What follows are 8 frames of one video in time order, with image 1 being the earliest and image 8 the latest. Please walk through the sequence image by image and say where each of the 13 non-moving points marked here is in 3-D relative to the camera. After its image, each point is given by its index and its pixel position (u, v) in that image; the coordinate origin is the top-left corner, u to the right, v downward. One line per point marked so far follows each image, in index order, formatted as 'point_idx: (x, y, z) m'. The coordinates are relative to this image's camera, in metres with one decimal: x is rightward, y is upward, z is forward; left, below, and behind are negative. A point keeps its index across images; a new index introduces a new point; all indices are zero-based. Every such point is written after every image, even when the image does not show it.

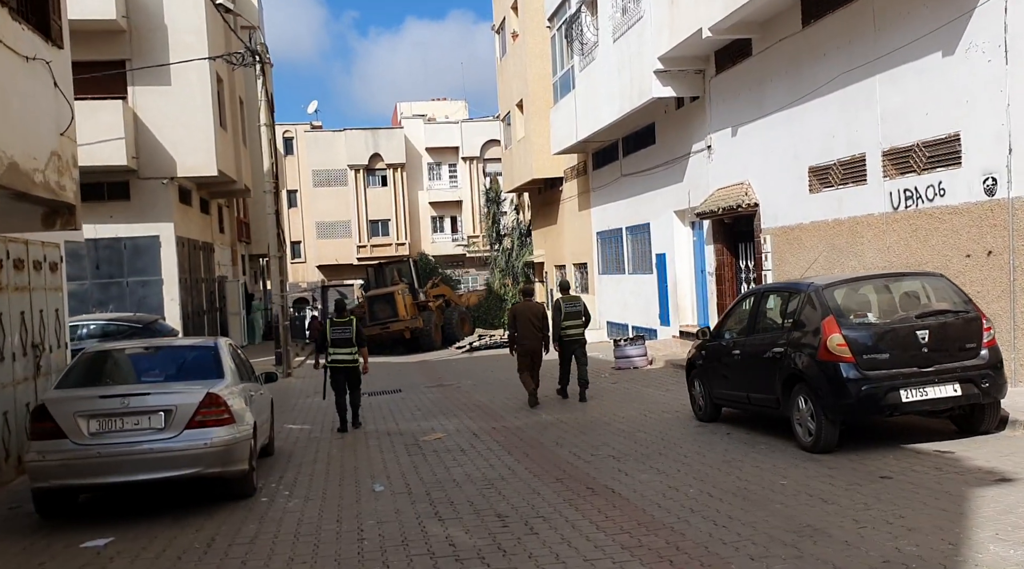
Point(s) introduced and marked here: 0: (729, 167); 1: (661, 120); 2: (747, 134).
0: (+3.9, +2.1, +17.0) m
1: (+3.2, +3.5, +20.2) m
2: (+4.0, +2.6, +16.1) m
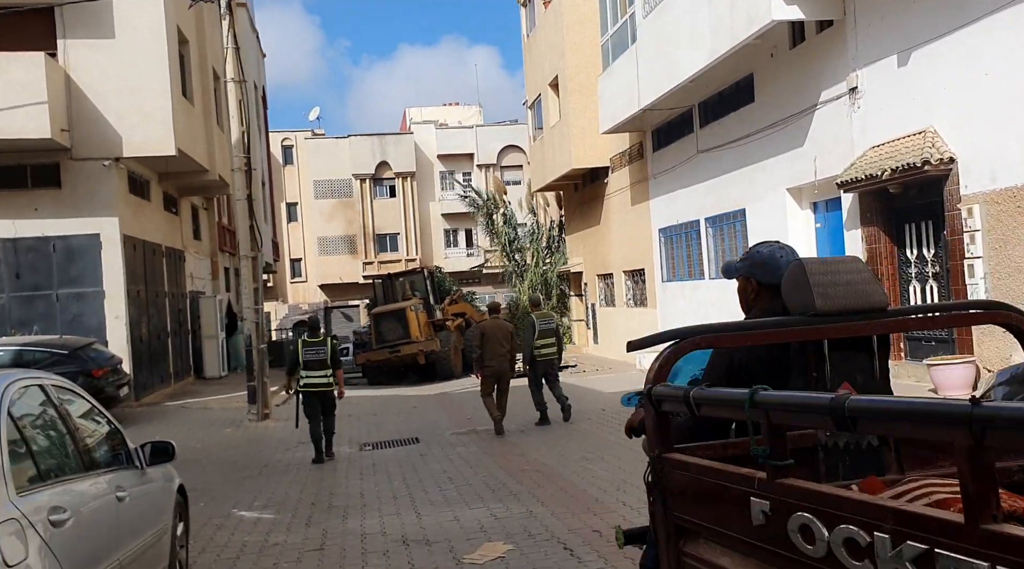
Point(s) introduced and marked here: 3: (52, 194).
0: (+4.7, +2.1, +11.8) m
1: (+4.0, +3.4, +15.1) m
2: (+4.8, +2.6, +11.0) m
3: (-8.0, +1.6, +16.5) m
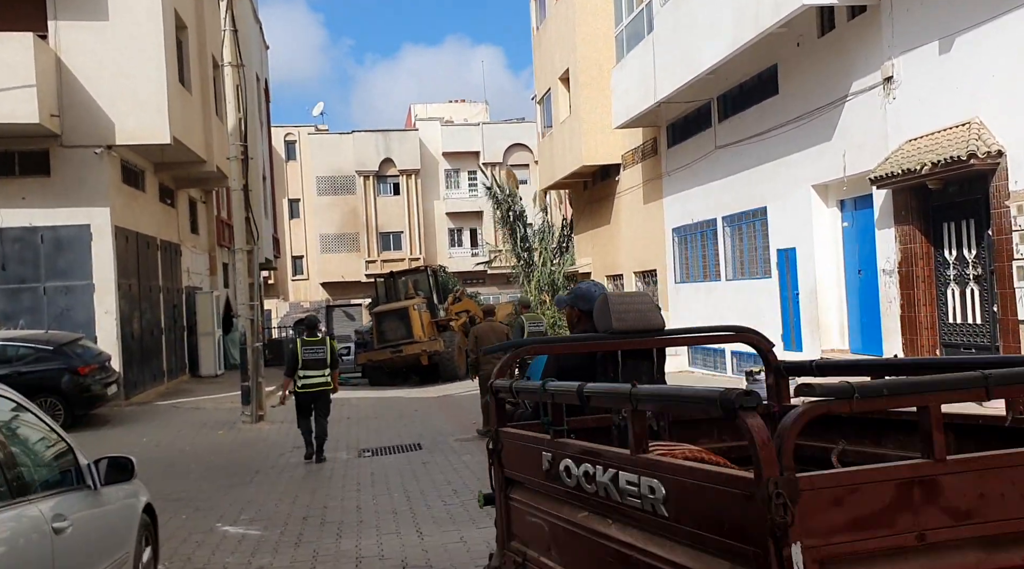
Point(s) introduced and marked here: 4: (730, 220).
0: (+4.9, +2.1, +11.0) m
1: (+4.2, +3.4, +14.3) m
2: (+5.0, +2.6, +10.2) m
3: (-7.9, +1.7, +15.8) m
4: (+3.9, +1.2, +16.9) m
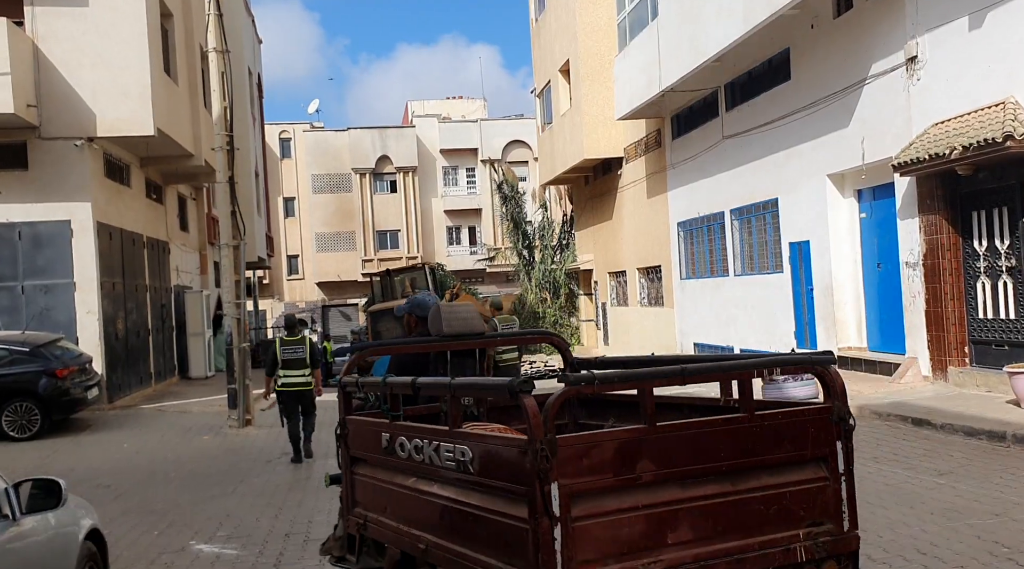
0: (+4.9, +2.2, +10.3) m
1: (+4.2, +3.5, +13.6) m
2: (+5.0, +2.7, +9.5) m
3: (-7.9, +1.7, +15.1) m
4: (+3.9, +1.2, +16.2) m
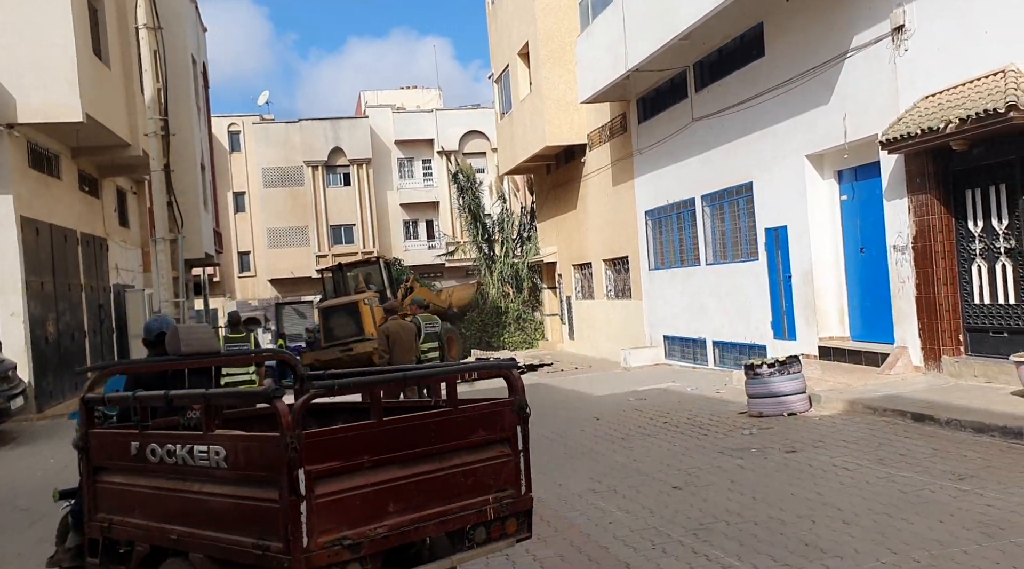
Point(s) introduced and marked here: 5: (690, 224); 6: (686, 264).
0: (+4.5, +2.3, +9.6) m
1: (+3.6, +3.7, +12.9) m
2: (+4.6, +2.8, +8.8) m
3: (-8.5, +1.7, +13.8) m
4: (+3.2, +1.4, +15.4) m
5: (+3.1, +1.1, +16.3) m
6: (+3.1, +0.4, +16.6) m
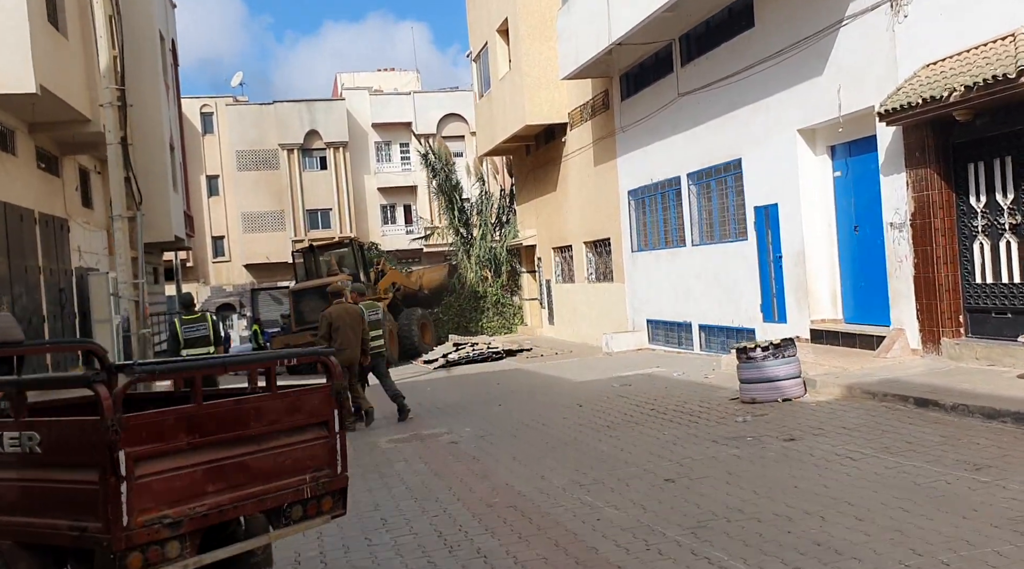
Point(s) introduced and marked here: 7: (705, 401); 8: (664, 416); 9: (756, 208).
0: (+4.3, +2.6, +9.1) m
1: (+3.3, +3.9, +12.3) m
2: (+4.4, +3.0, +8.3) m
3: (-8.8, +2.0, +13.0) m
4: (+2.9, +1.7, +14.9) m
5: (+2.7, +1.4, +15.7) m
6: (+2.7, +0.7, +16.1) m
7: (+2.0, -1.2, +9.9) m
8: (+1.5, -1.3, +9.3) m
9: (+3.4, +1.1, +13.0) m
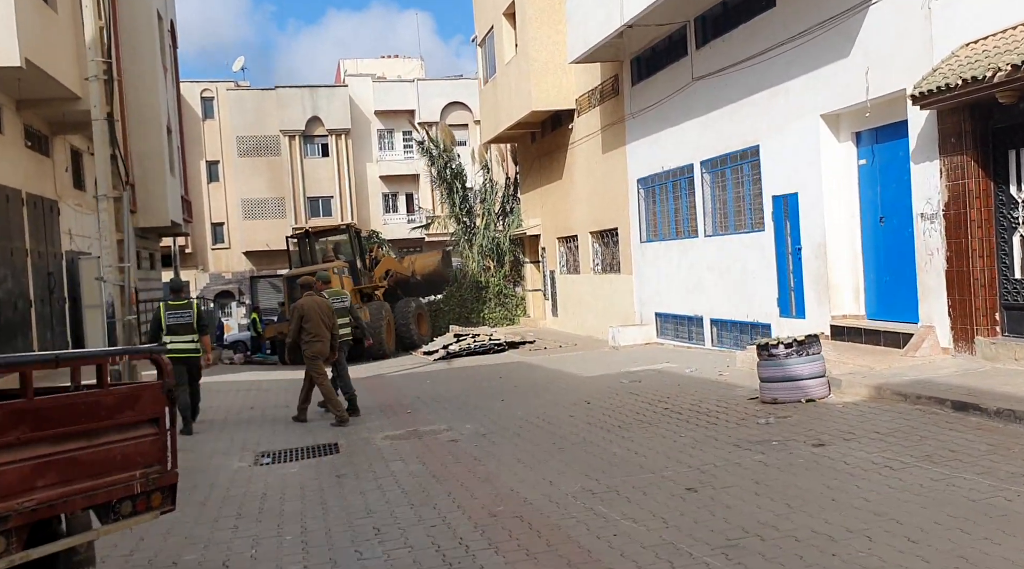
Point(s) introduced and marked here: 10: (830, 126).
0: (+4.4, +2.6, +8.5) m
1: (+3.5, +4.0, +11.7) m
2: (+4.5, +3.1, +7.6) m
3: (-8.7, +2.2, +12.4) m
4: (+3.0, +1.8, +14.3) m
5: (+2.8, +1.5, +15.1) m
6: (+2.8, +0.8, +15.5) m
7: (+2.1, -1.1, +9.3) m
8: (+1.5, -1.2, +8.7) m
9: (+3.4, +1.1, +12.4) m
10: (+3.8, +1.9, +11.3) m
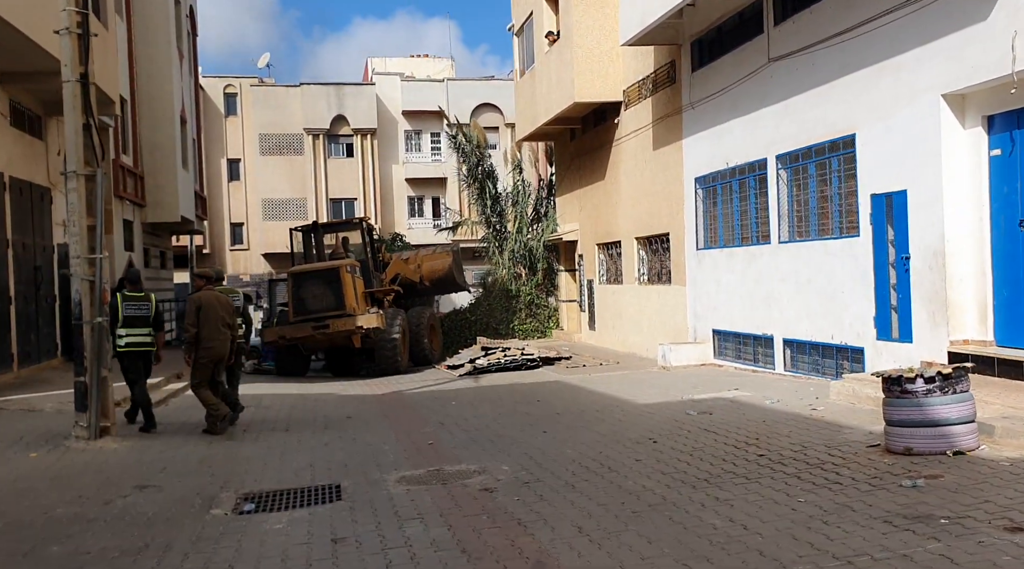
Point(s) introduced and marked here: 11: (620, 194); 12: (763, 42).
0: (+4.8, +2.4, +6.4) m
1: (+4.0, +3.8, +9.6) m
2: (+5.0, +2.9, +5.6) m
3: (-8.1, +2.4, +10.7) m
4: (+3.6, +1.6, +12.2) m
5: (+3.4, +1.3, +13.1) m
6: (+3.4, +0.6, +13.4) m
7: (+2.4, -1.2, +7.2) m
8: (+1.9, -1.3, +6.7) m
9: (+4.0, +1.0, +10.4) m
10: (+4.3, +1.7, +9.3) m
11: (+2.2, +1.8, +18.7) m
12: (+3.4, +3.3, +12.7) m
